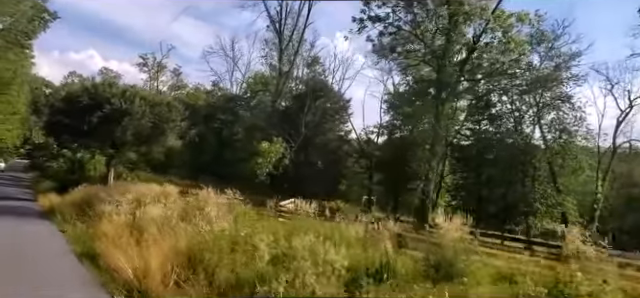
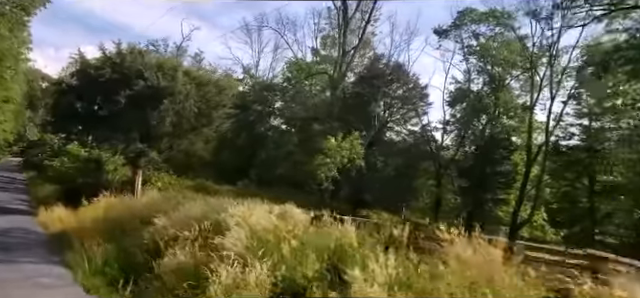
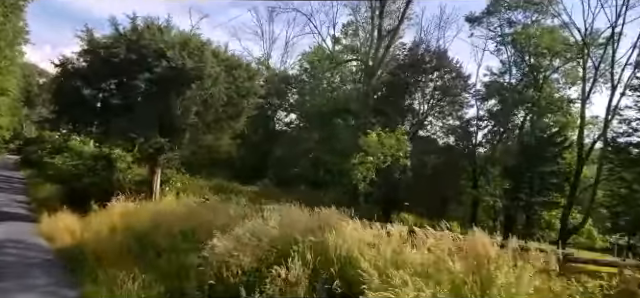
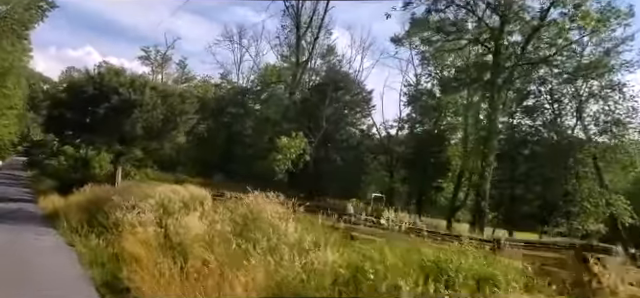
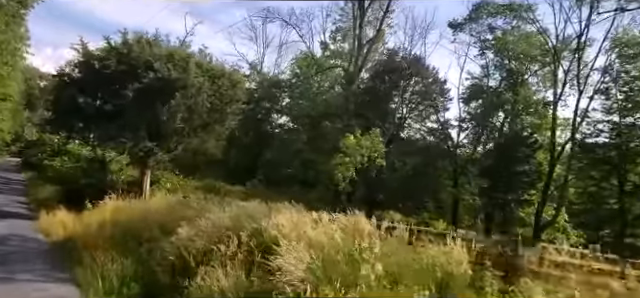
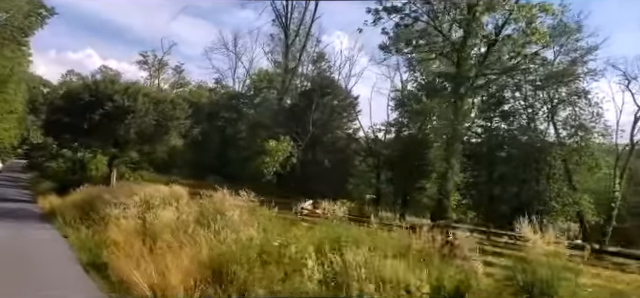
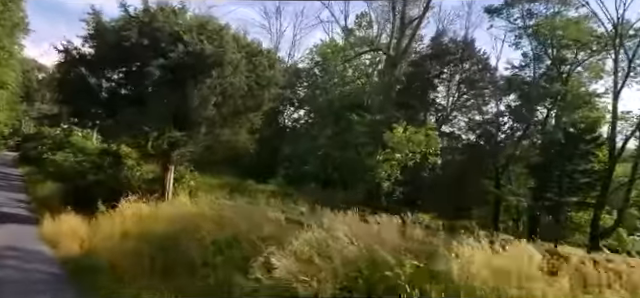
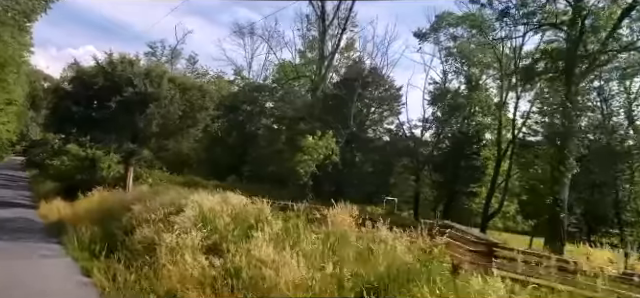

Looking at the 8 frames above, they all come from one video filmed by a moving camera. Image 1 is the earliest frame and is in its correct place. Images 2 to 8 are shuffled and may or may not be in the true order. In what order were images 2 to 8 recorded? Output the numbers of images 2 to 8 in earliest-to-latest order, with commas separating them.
6, 4, 8, 2, 5, 3, 7
